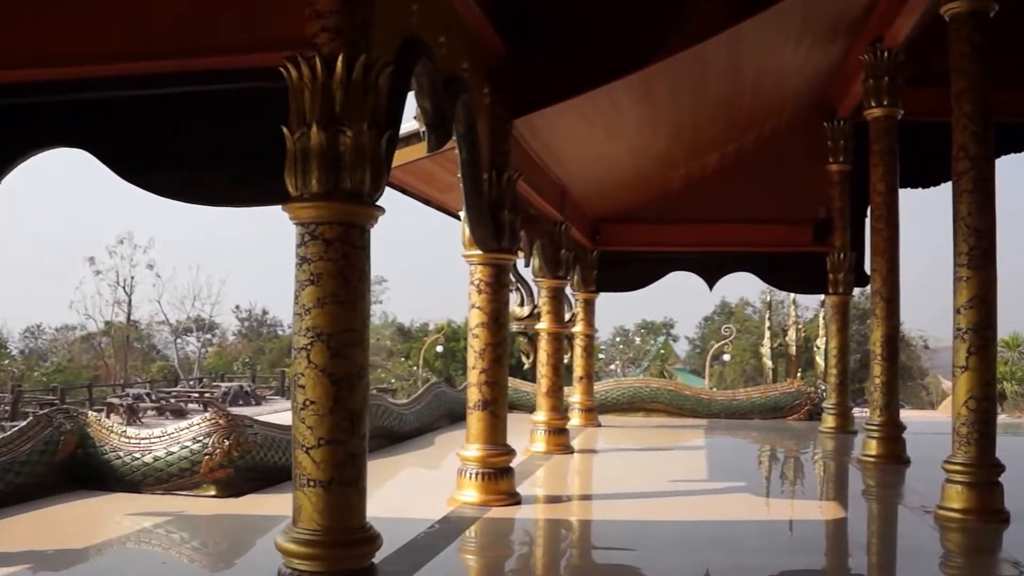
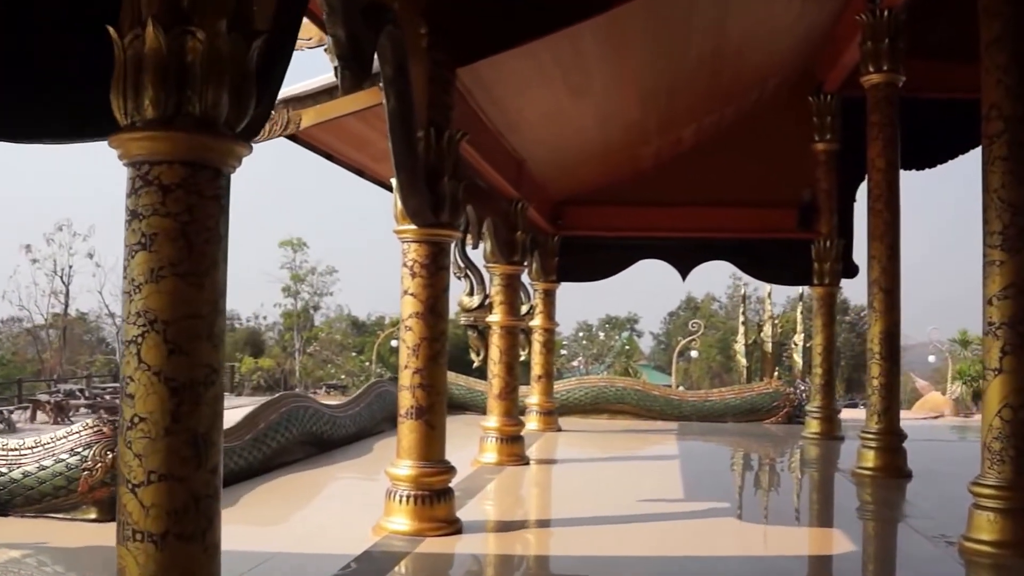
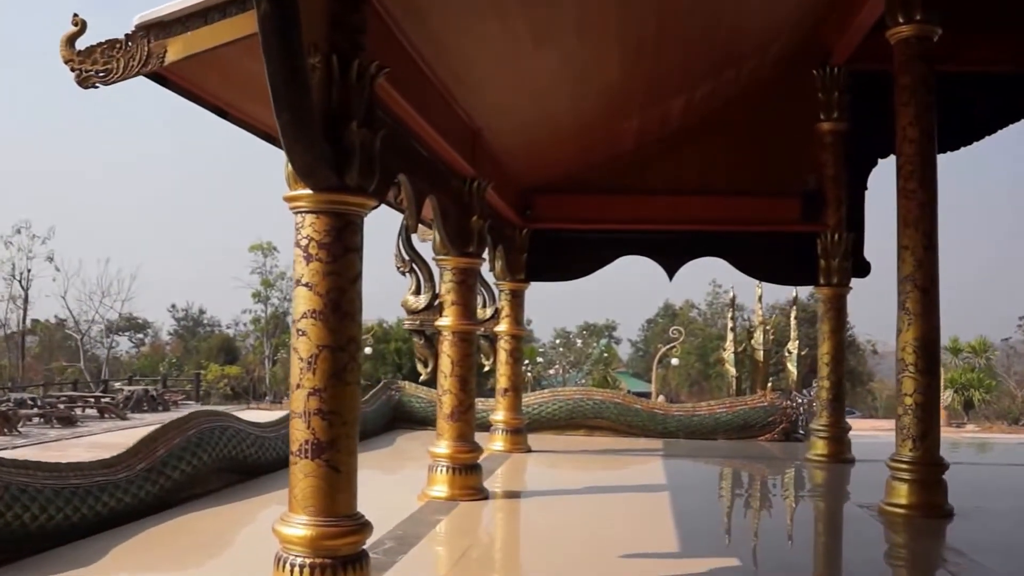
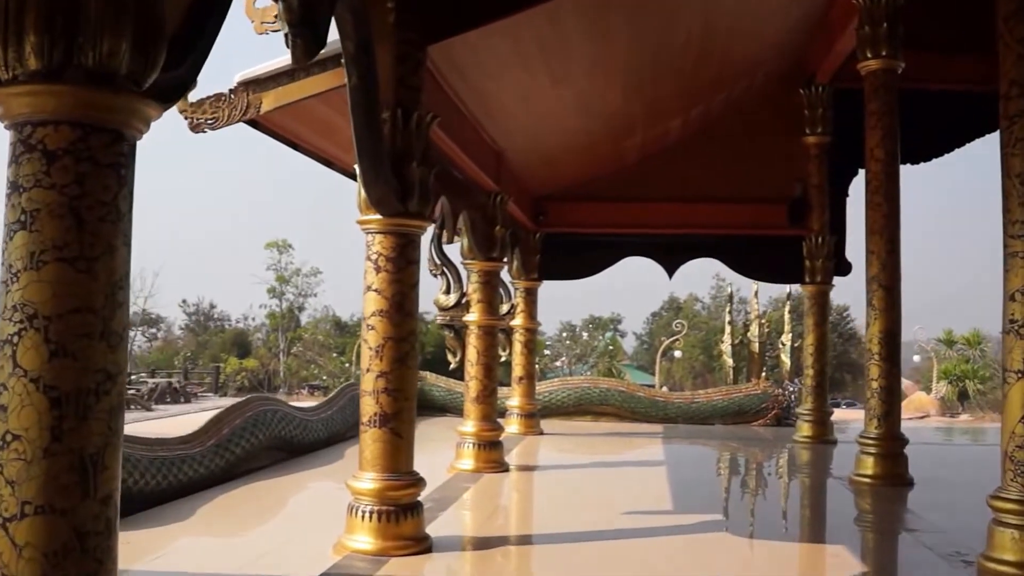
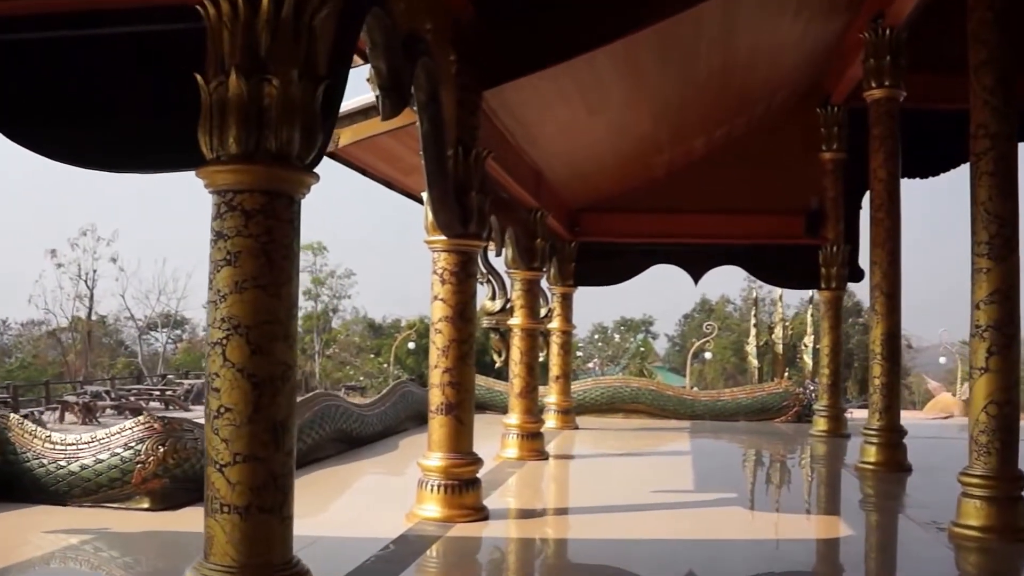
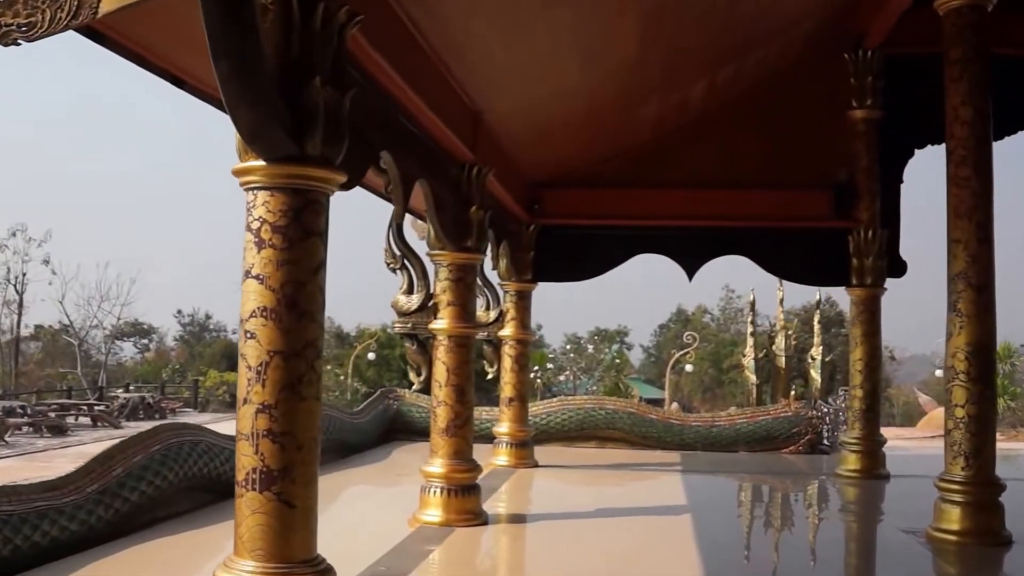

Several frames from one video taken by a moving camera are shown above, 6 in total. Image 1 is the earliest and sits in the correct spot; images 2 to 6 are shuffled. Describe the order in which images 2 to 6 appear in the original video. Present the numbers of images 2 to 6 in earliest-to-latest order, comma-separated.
5, 2, 4, 3, 6
